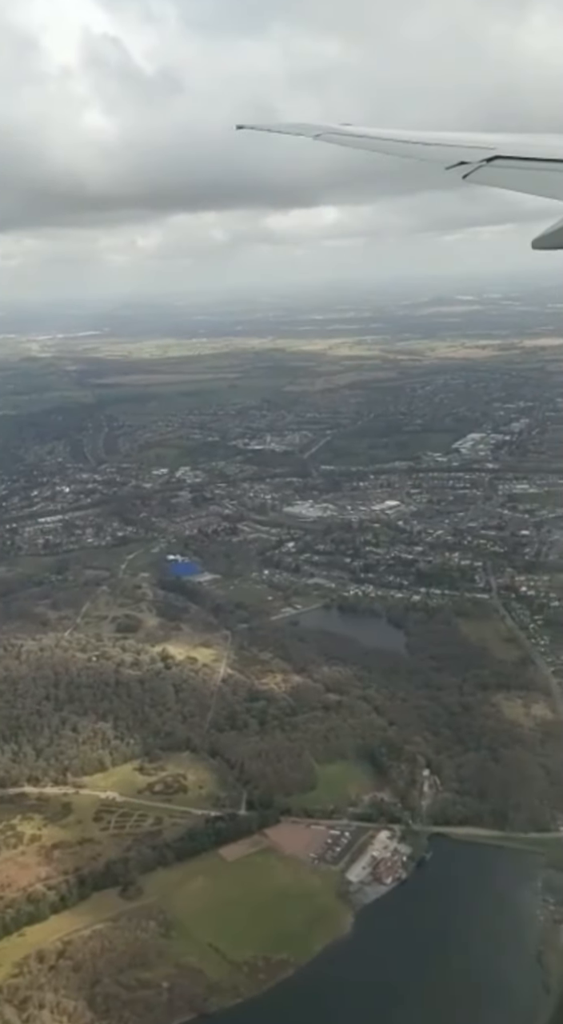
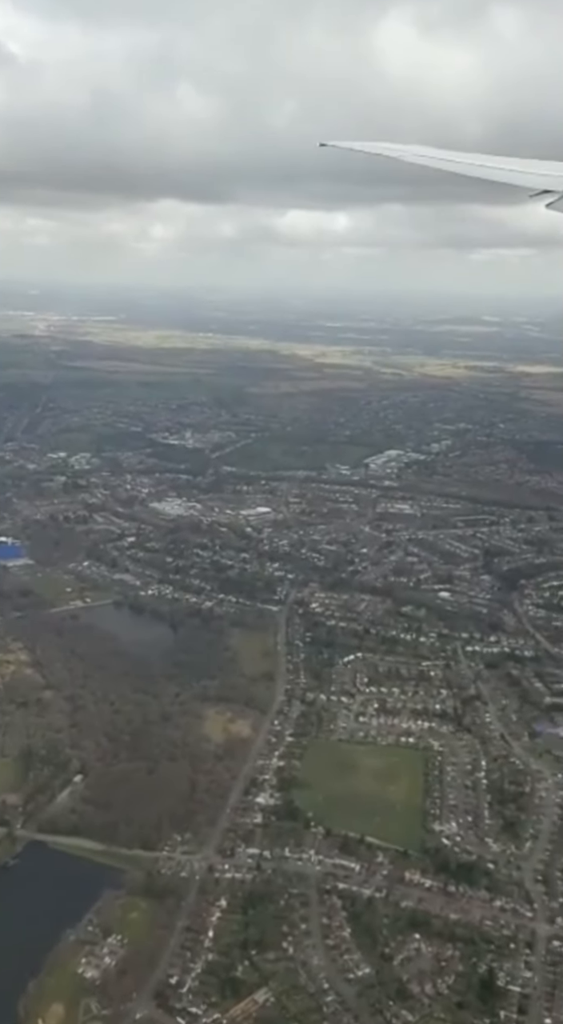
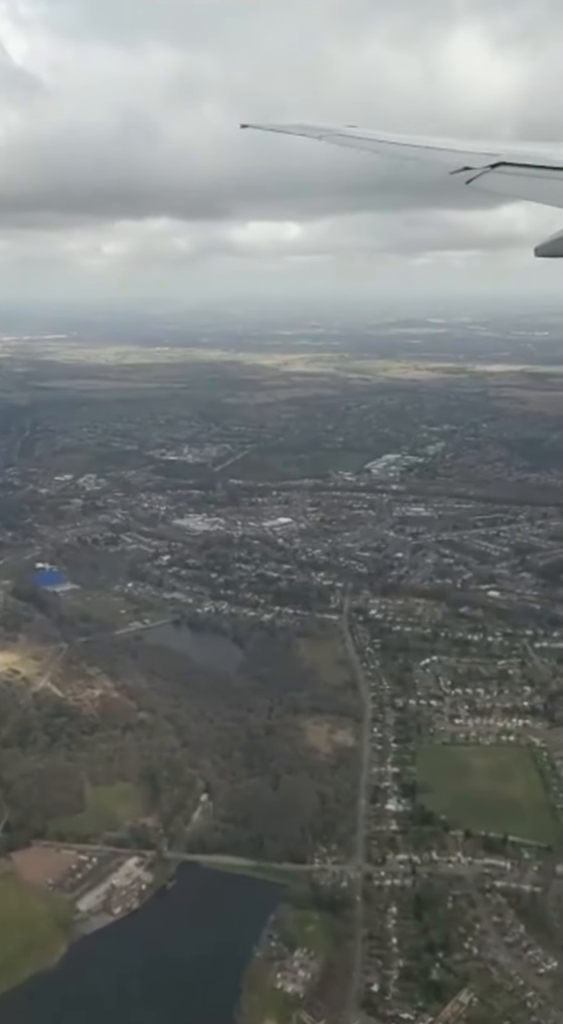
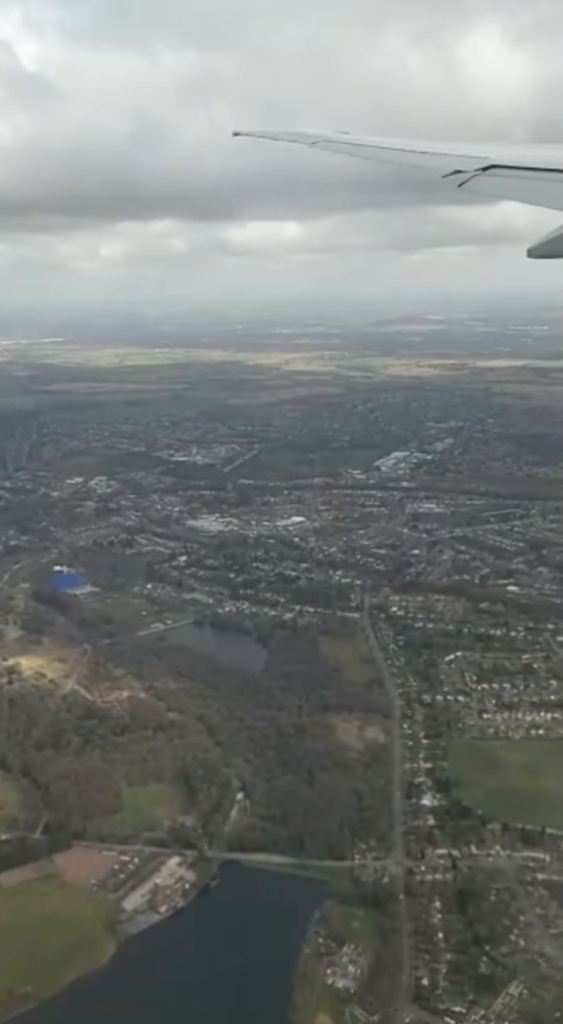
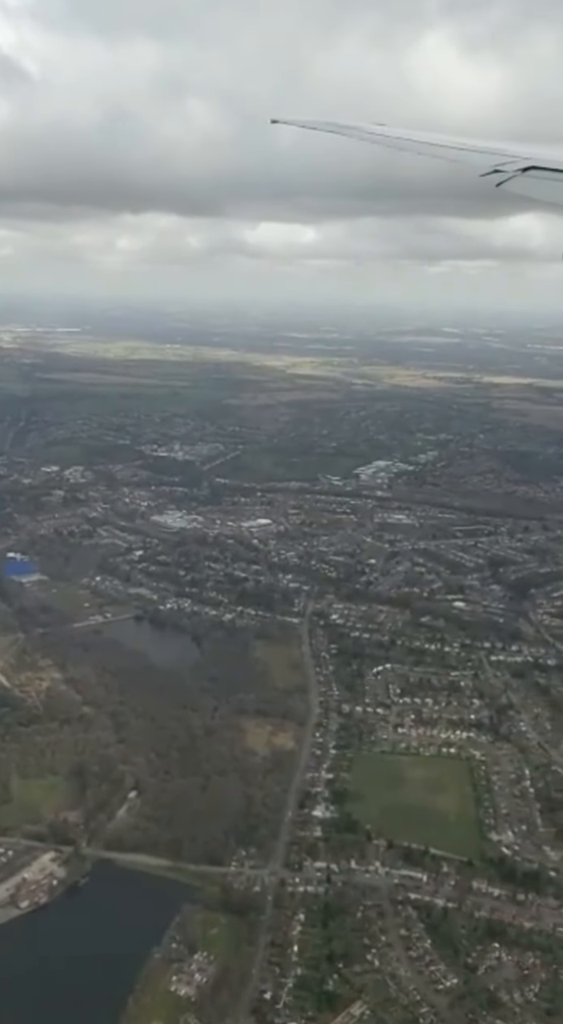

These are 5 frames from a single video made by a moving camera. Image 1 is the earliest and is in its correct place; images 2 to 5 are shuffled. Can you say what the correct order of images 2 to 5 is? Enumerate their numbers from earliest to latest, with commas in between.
4, 3, 5, 2
